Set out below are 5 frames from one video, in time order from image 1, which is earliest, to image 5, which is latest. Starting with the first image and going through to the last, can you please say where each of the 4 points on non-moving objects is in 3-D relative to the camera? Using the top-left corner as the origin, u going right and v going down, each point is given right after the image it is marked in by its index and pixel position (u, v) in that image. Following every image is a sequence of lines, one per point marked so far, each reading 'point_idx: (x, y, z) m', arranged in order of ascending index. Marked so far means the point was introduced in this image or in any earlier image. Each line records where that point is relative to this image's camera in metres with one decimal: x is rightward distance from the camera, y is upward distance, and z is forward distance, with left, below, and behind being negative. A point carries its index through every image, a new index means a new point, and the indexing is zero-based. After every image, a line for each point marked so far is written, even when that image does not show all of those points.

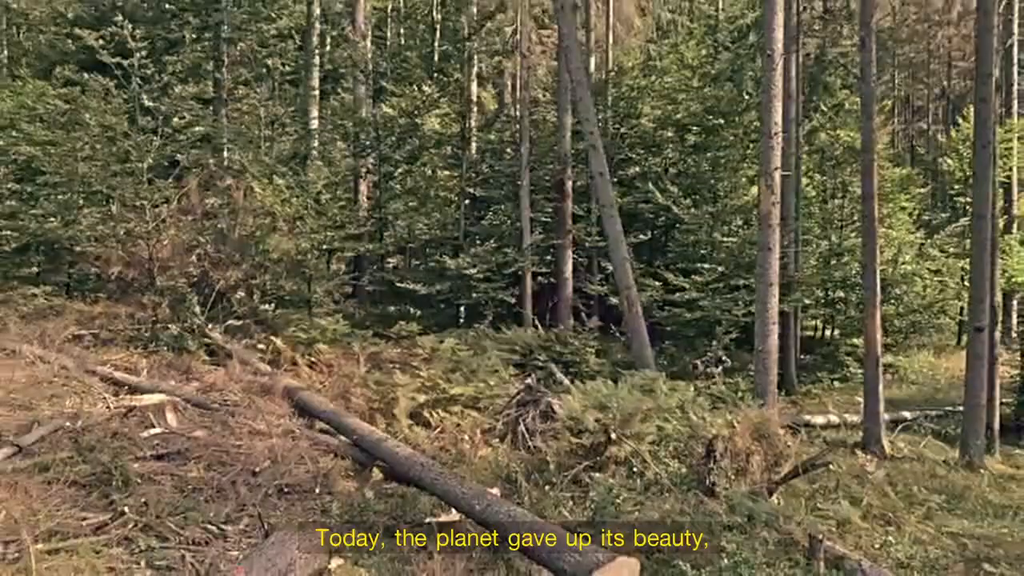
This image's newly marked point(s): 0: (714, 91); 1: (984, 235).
0: (+5.0, +4.9, +18.4) m
1: (+7.2, +0.8, +11.4) m
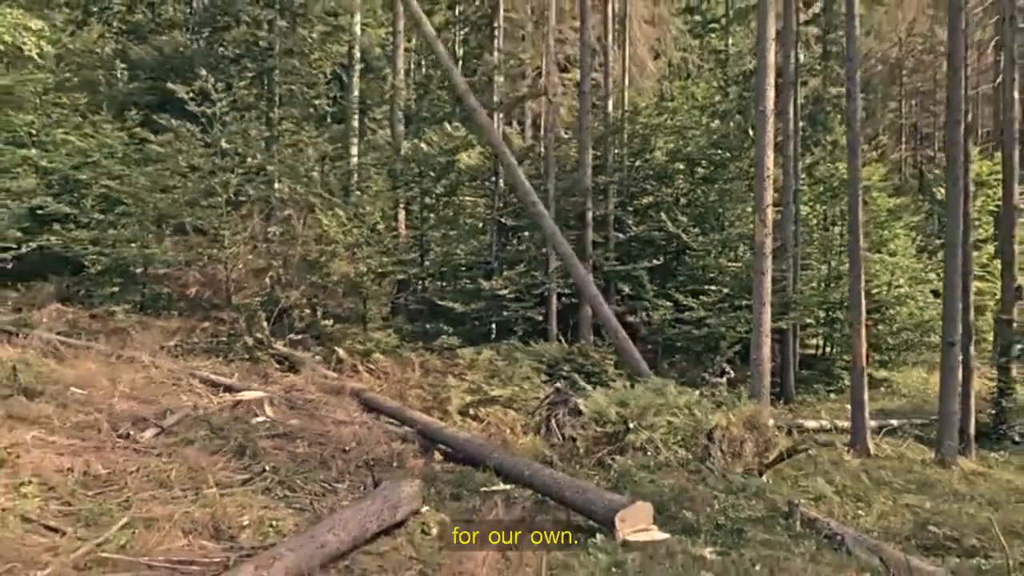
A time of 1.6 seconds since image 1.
0: (+5.7, +4.4, +20.2) m
1: (+7.7, +0.5, +13.1) m
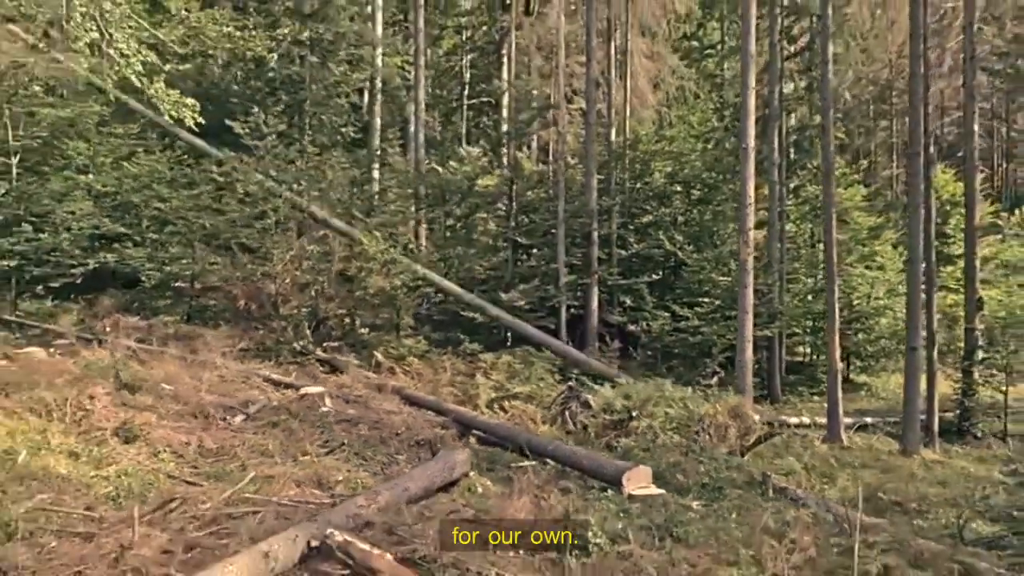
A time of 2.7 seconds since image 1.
0: (+6.0, +4.0, +22.1) m
1: (+8.1, +0.2, +14.9) m
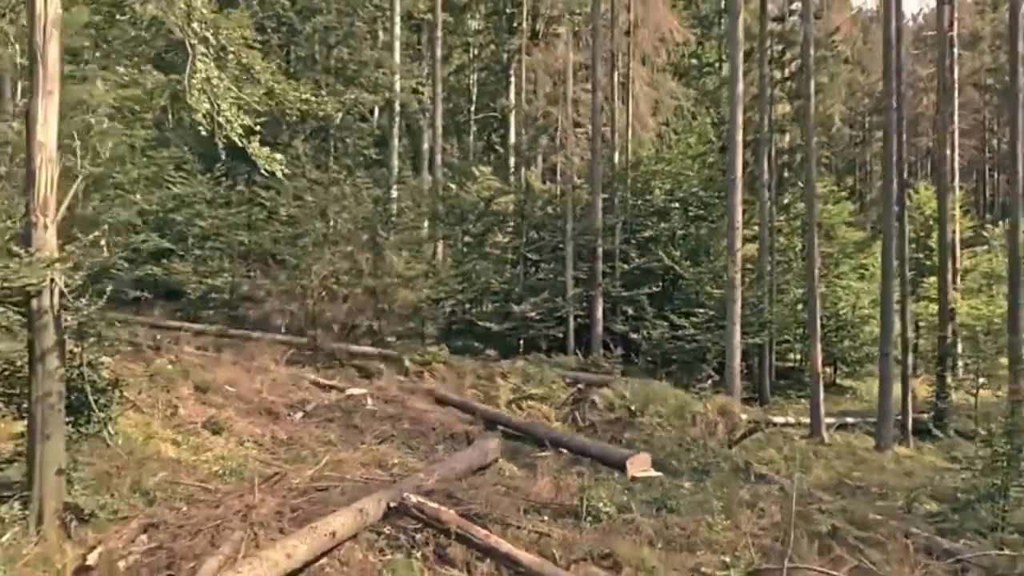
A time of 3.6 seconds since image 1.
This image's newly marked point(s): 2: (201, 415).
0: (+6.3, +3.7, +23.8) m
1: (+8.4, 0.0, +16.6) m
2: (-4.5, -1.8, +10.8) m
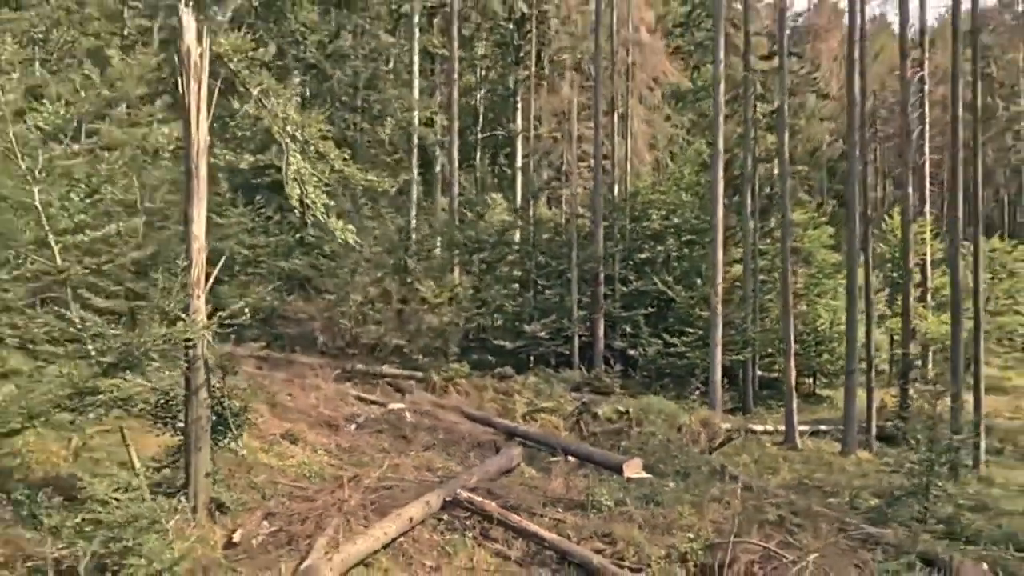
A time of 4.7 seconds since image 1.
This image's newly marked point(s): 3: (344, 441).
0: (+6.7, +3.1, +26.3) m
1: (+8.7, -0.7, +19.0) m
2: (-4.2, -2.5, +13.2) m
3: (-3.0, -2.7, +13.1) m
